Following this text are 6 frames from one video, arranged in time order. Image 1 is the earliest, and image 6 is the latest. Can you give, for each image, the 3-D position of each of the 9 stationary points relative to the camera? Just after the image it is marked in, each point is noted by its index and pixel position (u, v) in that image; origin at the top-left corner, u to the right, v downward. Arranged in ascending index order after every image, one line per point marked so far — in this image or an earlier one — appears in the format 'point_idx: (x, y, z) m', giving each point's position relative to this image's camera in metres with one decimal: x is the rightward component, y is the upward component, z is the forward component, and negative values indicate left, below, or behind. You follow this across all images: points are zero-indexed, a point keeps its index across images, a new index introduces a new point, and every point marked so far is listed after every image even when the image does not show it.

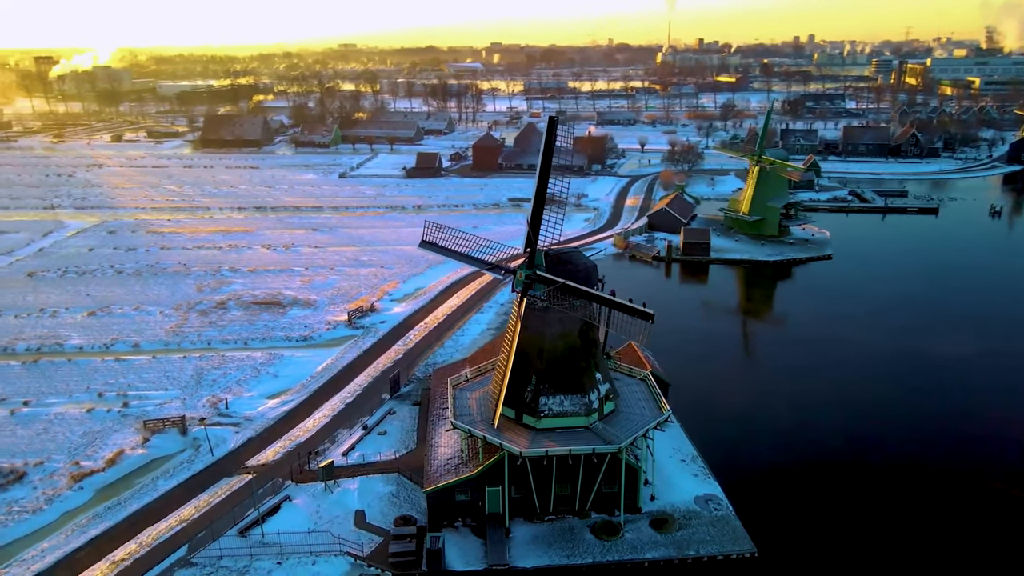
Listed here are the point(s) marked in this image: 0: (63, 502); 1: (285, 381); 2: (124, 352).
0: (-6.6, -3.2, +9.7) m
1: (-5.0, -2.1, +14.5) m
2: (-10.1, -1.7, +17.2) m
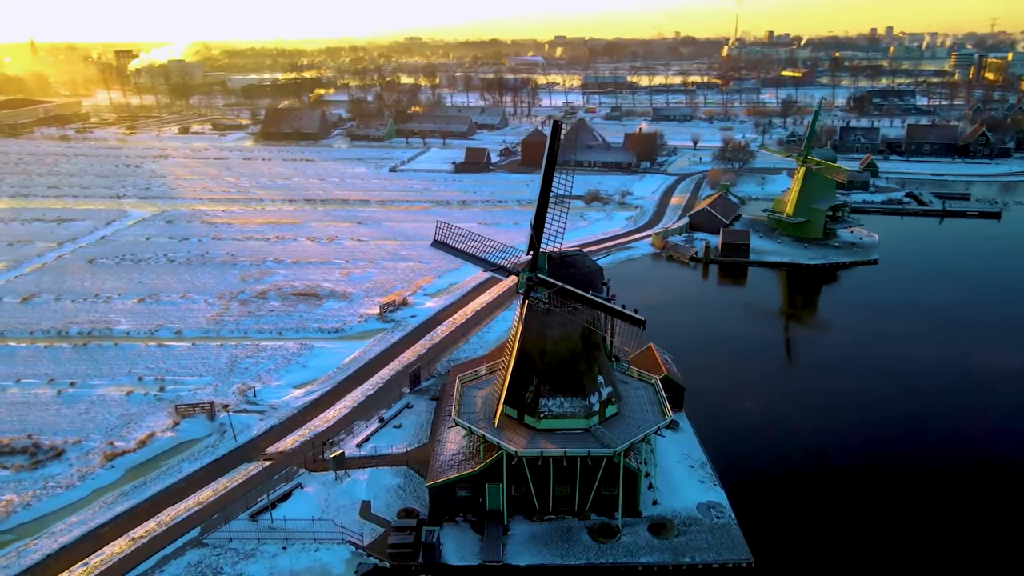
0: (-6.5, -3.0, +10.3) m
1: (-4.5, -1.9, +14.9) m
2: (-9.4, -1.4, +18.0) m
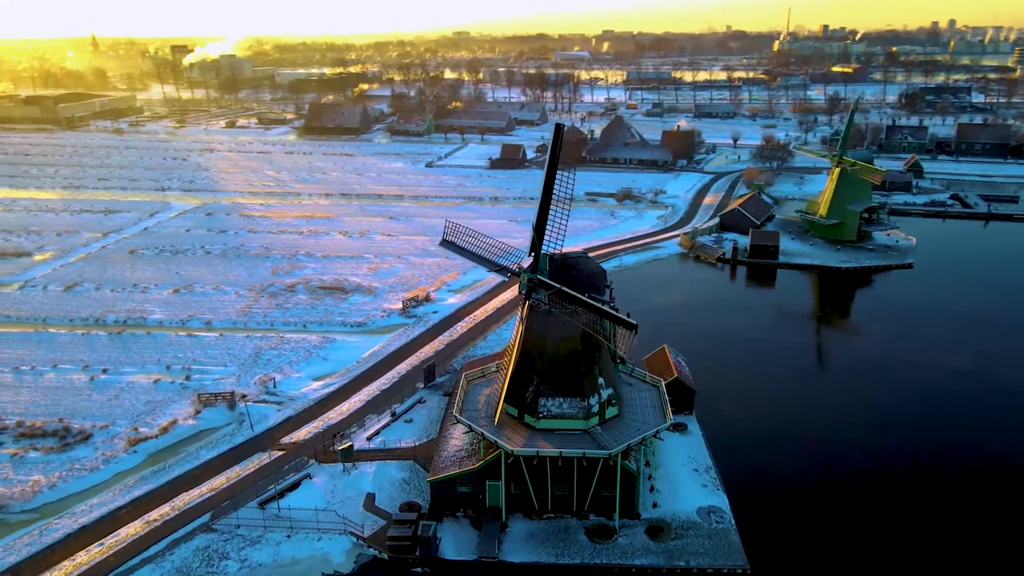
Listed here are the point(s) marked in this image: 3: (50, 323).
0: (-6.4, -2.9, +10.7) m
1: (-4.2, -1.8, +15.2) m
2: (-8.9, -1.1, +18.6) m
3: (-13.4, -1.0, +19.1) m
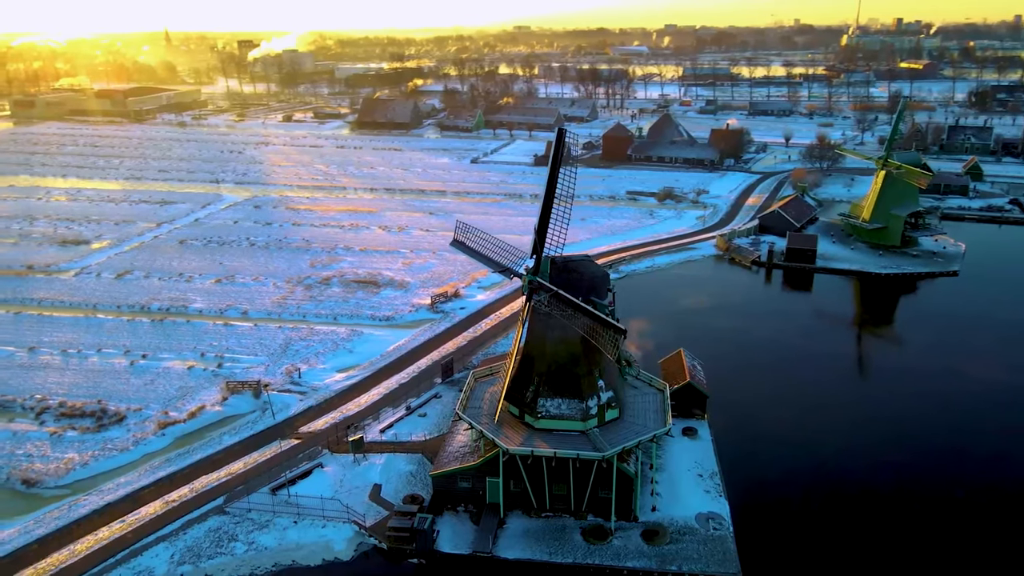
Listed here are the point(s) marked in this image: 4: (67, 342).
0: (-6.3, -2.7, +11.3) m
1: (-3.7, -1.7, +15.6) m
2: (-8.2, -0.9, +19.3) m
3: (-12.6, -0.6, +20.1) m
4: (-11.8, -1.4, +17.4) m
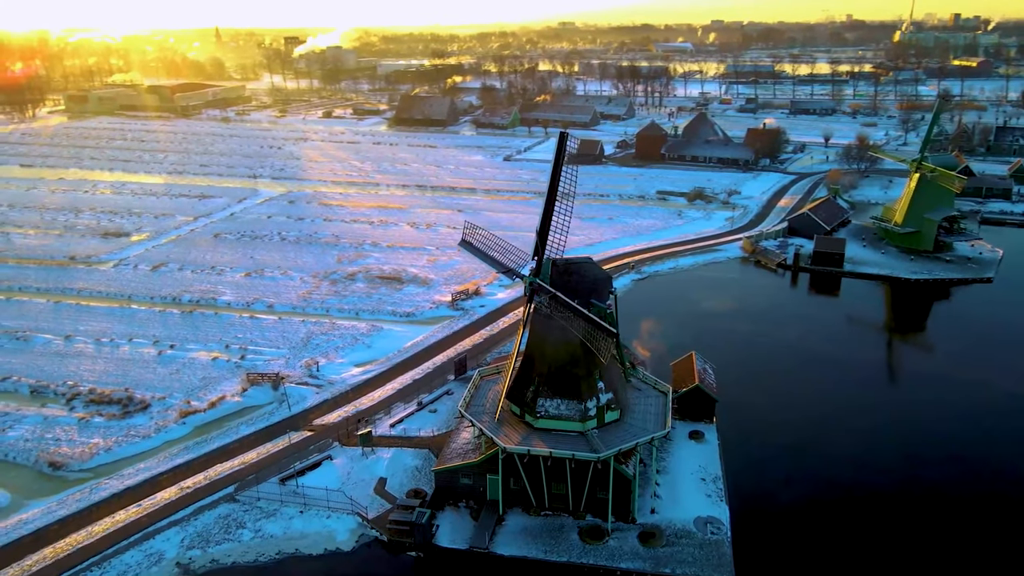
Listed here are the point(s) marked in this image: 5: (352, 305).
0: (-6.1, -2.6, +11.7) m
1: (-3.3, -1.6, +15.9) m
2: (-7.6, -0.7, +19.8) m
3: (-12.0, -0.4, +20.8) m
4: (-11.3, -1.2, +18.1) m
5: (-4.9, -0.5, +19.8) m
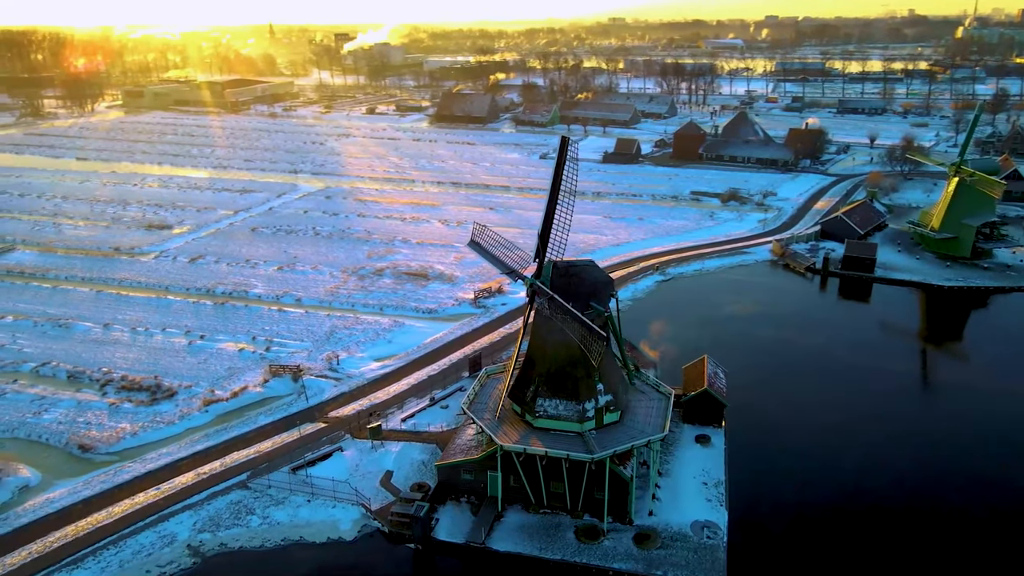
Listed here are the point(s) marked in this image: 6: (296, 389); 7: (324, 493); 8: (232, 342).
0: (-6.0, -2.5, +12.2) m
1: (-2.9, -1.5, +16.2) m
2: (-7.0, -0.5, +20.3) m
3: (-11.3, -0.1, +21.6) m
4: (-10.8, -0.9, +18.8) m
5: (-4.2, -0.4, +20.2) m
6: (-4.4, -2.1, +13.3) m
7: (-2.7, -2.9, +9.5) m
8: (-7.1, -1.4, +16.7) m
